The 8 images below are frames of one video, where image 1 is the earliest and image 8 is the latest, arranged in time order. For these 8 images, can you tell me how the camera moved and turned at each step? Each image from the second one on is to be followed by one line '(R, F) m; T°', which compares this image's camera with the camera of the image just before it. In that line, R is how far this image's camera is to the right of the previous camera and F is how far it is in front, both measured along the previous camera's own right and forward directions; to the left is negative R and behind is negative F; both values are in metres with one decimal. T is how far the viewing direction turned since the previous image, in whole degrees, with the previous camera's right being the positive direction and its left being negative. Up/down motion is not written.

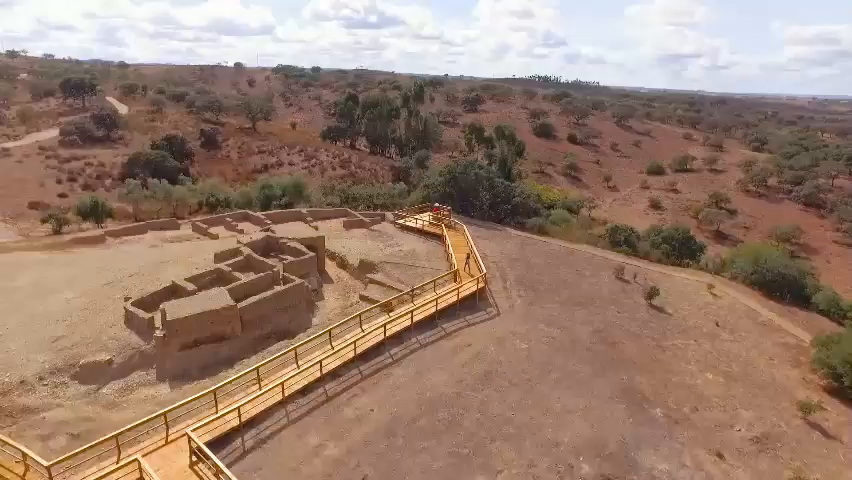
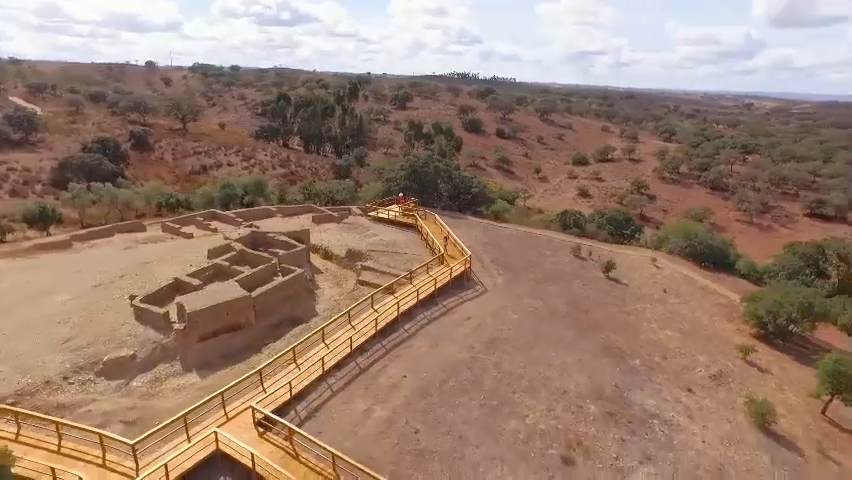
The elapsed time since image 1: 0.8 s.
(-2.5, -1.4) m; +8°
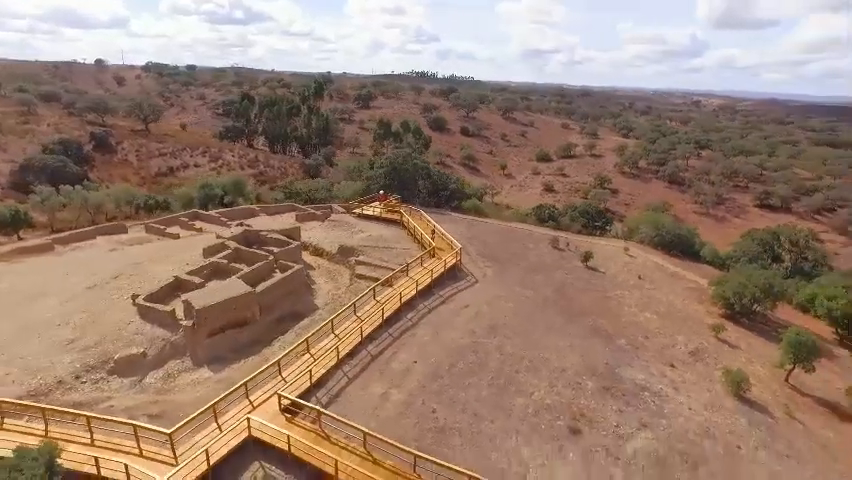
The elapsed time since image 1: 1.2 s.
(-1.2, -0.7) m; +4°
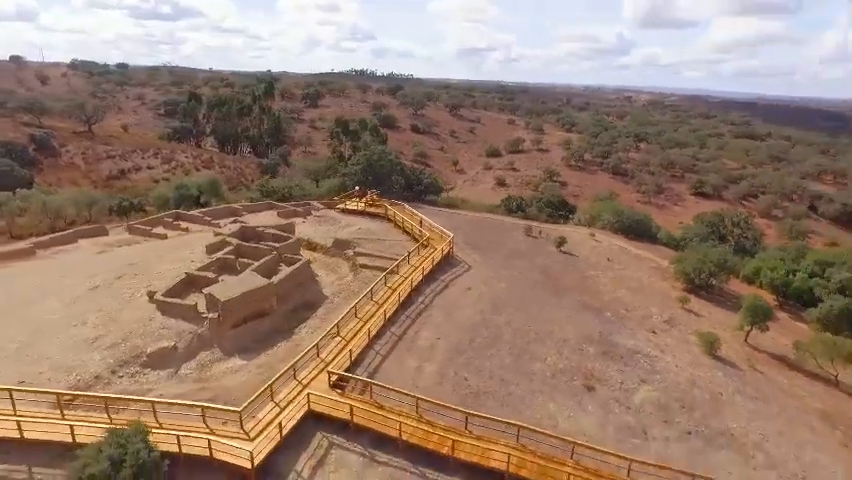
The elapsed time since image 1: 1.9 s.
(-2.3, -1.2) m; +6°
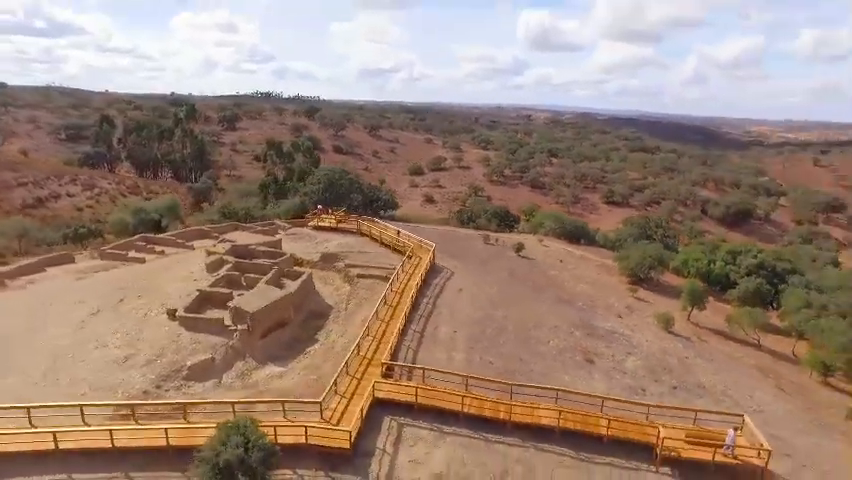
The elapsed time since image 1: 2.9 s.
(-3.5, -1.7) m; +10°
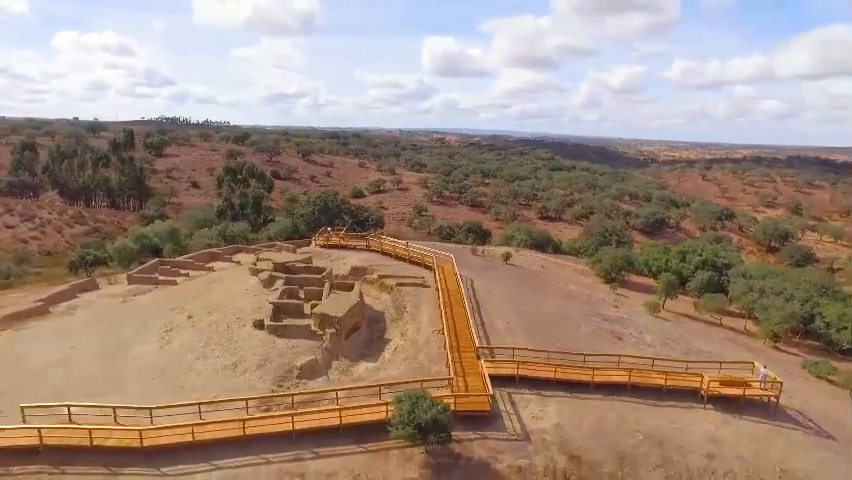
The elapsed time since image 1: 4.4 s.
(-5.7, -2.5) m; +10°
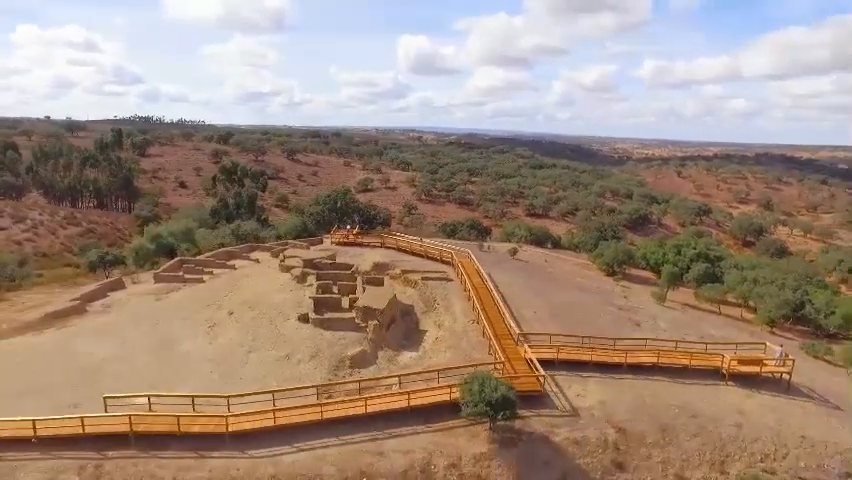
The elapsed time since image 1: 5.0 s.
(-2.4, -1.1) m; +3°
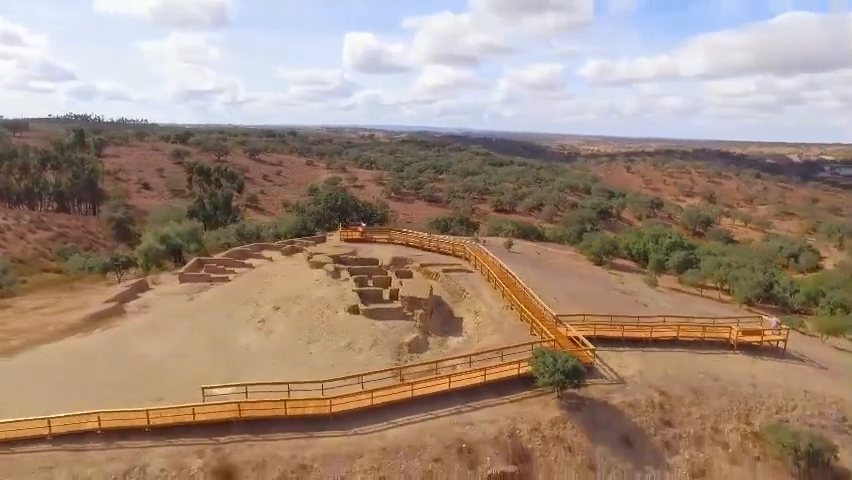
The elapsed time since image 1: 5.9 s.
(-3.8, -1.4) m; +6°
